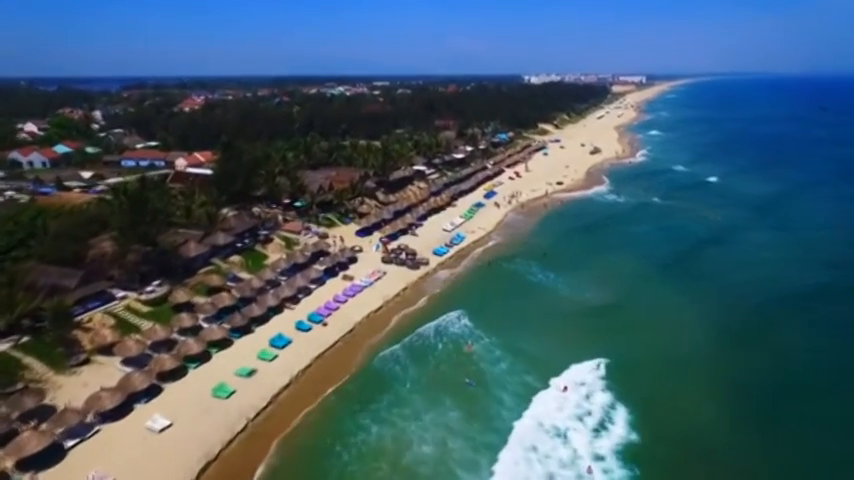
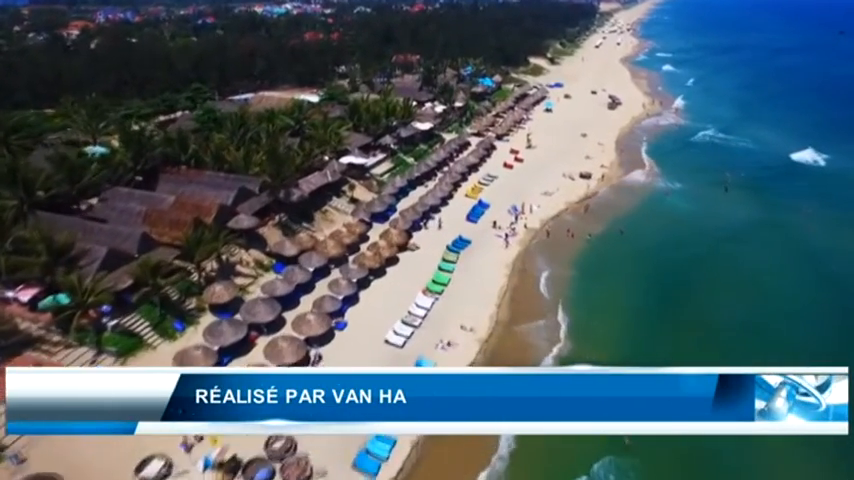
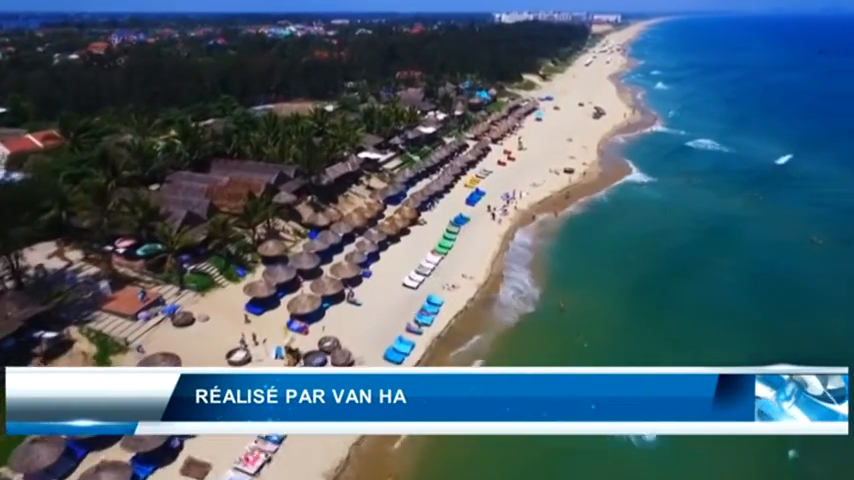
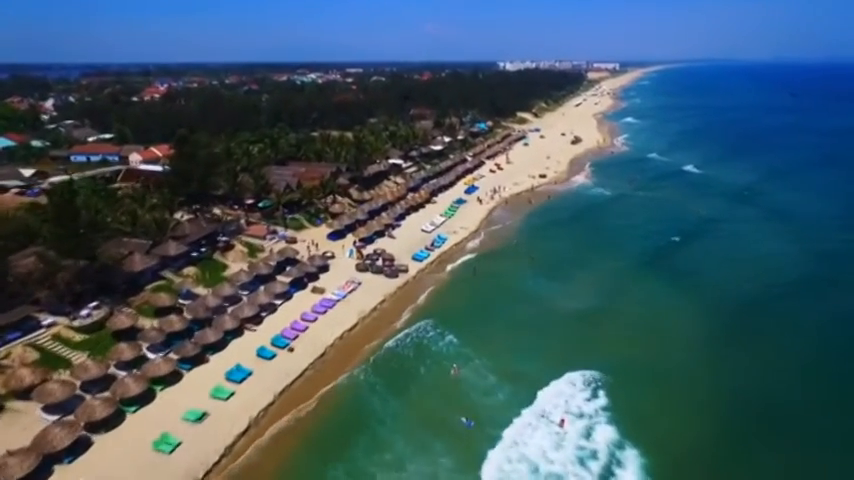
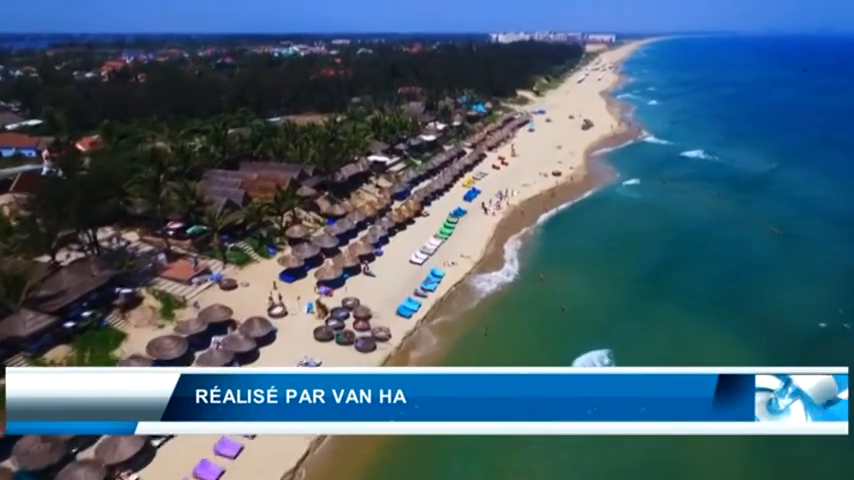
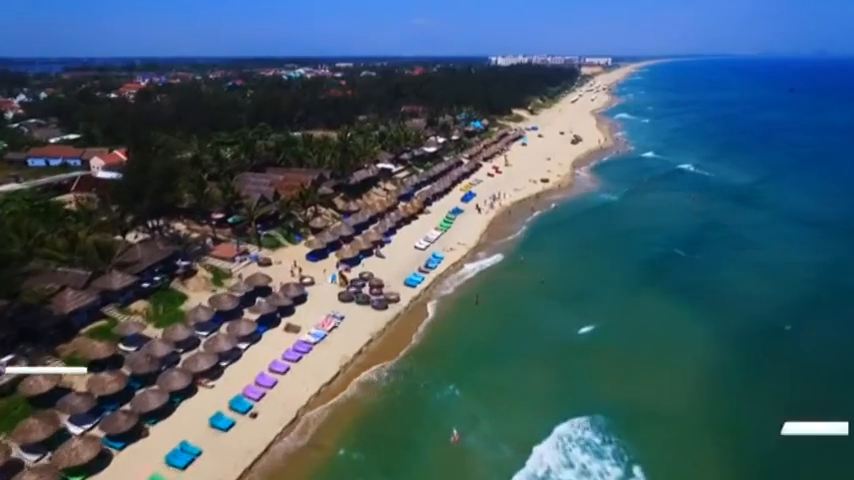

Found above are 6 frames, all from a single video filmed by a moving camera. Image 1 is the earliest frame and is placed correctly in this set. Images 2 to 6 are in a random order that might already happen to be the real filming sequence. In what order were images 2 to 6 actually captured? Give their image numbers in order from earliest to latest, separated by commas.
4, 6, 5, 3, 2
